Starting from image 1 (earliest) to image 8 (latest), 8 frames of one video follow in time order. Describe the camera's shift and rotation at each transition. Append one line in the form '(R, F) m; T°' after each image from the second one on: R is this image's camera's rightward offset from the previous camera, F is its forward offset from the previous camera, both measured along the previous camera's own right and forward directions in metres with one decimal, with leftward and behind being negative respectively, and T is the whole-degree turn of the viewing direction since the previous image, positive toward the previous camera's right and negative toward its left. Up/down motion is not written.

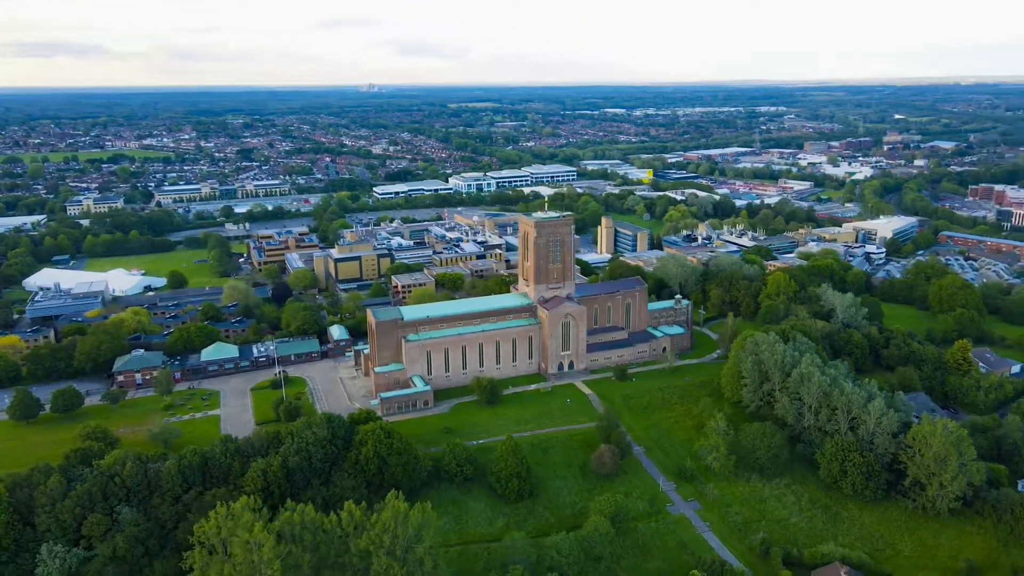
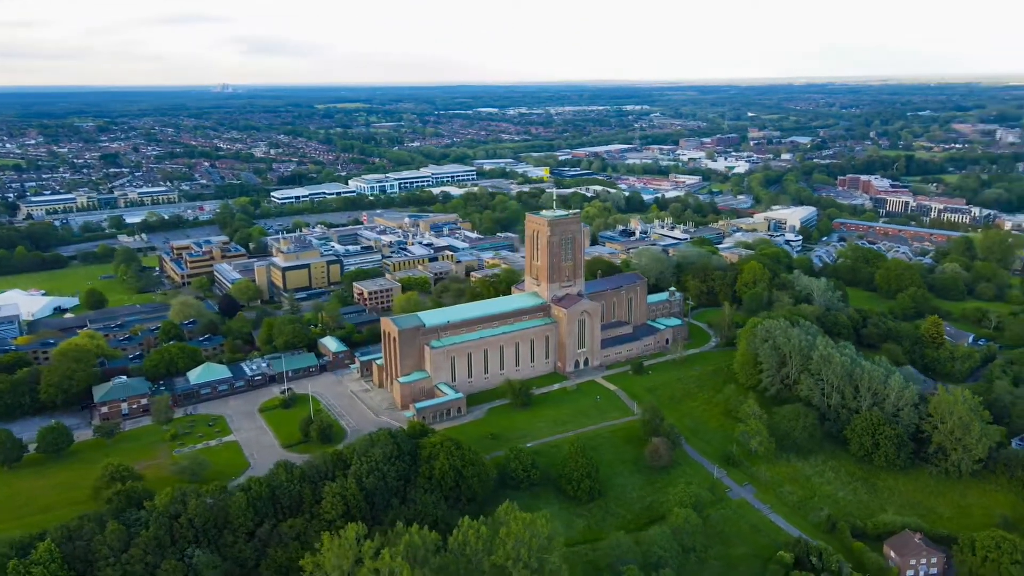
(-10.8, +1.7) m; +10°
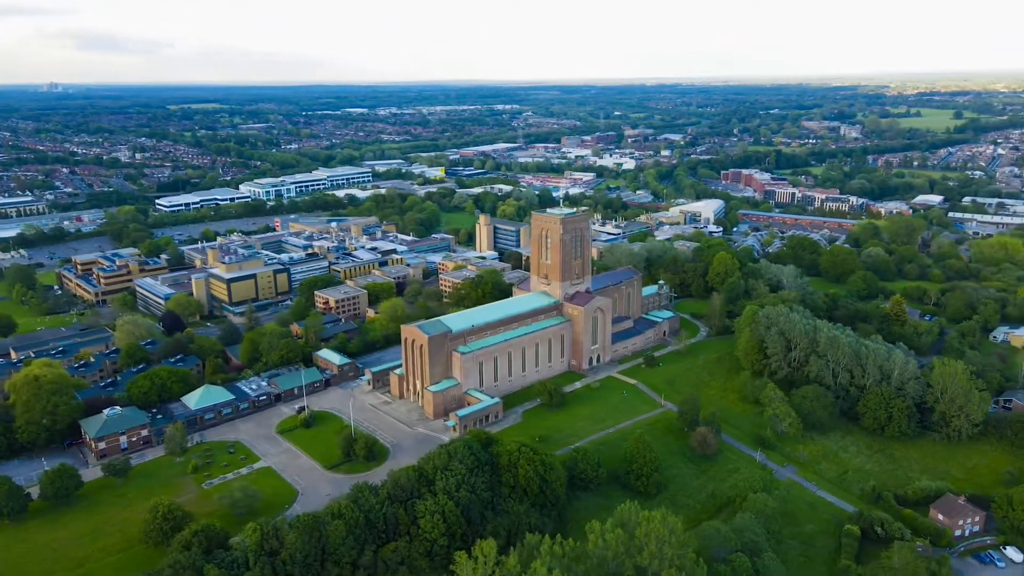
(-10.8, +1.7) m; +10°
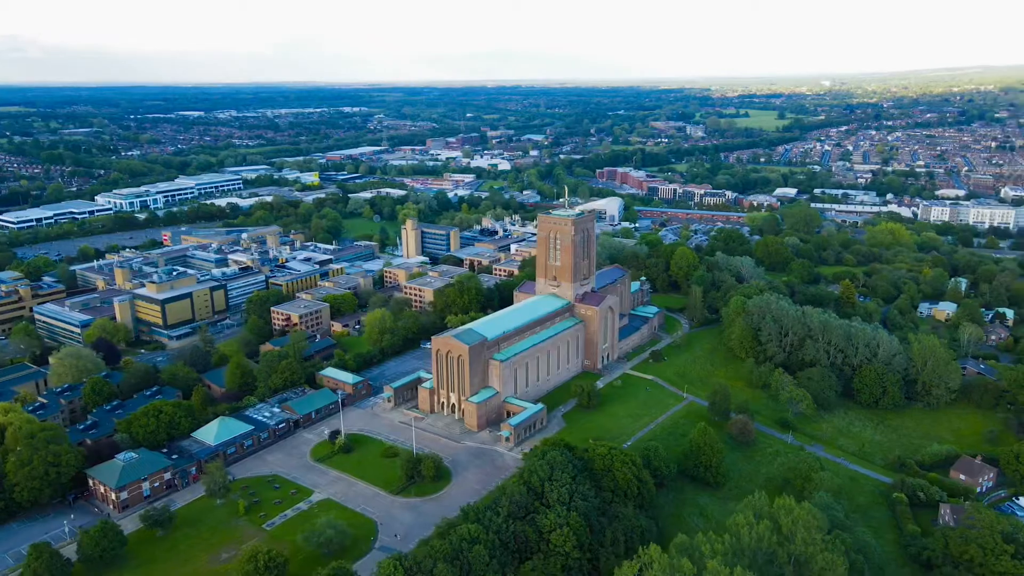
(-12.3, +2.1) m; +11°
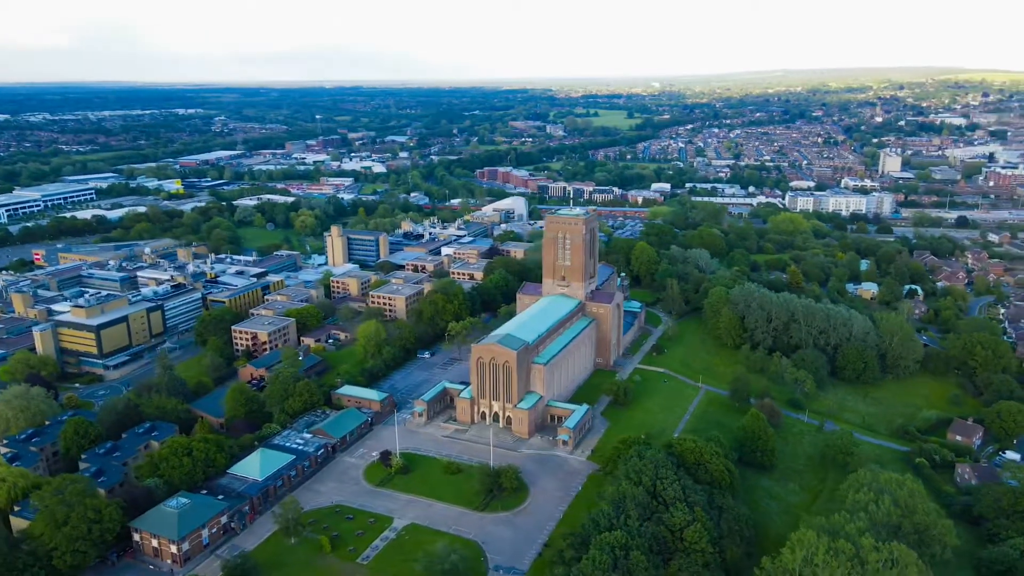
(-12.3, +2.1) m; +11°
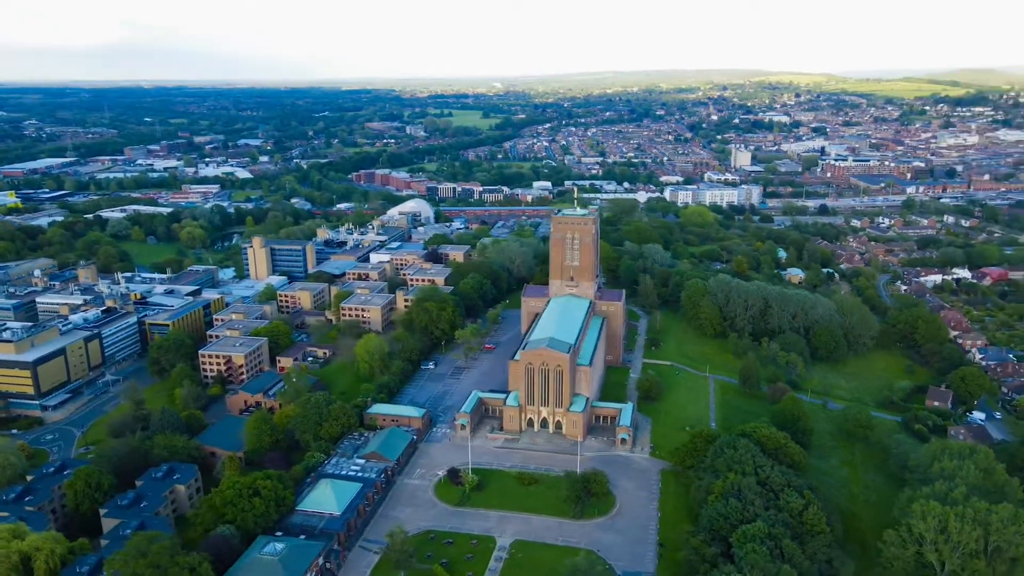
(-12.4, +2.0) m; +11°
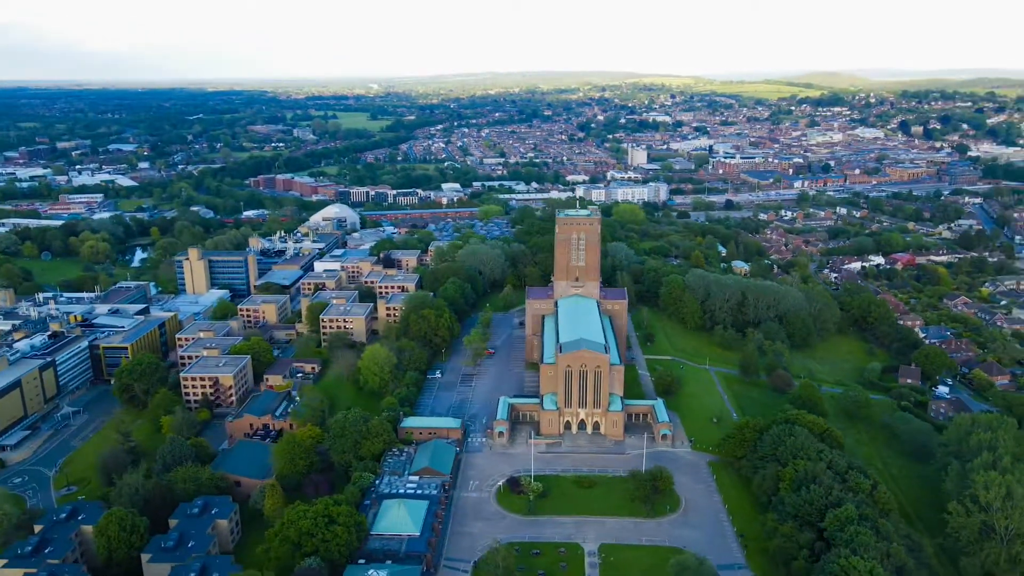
(-9.6, +1.3) m; +9°
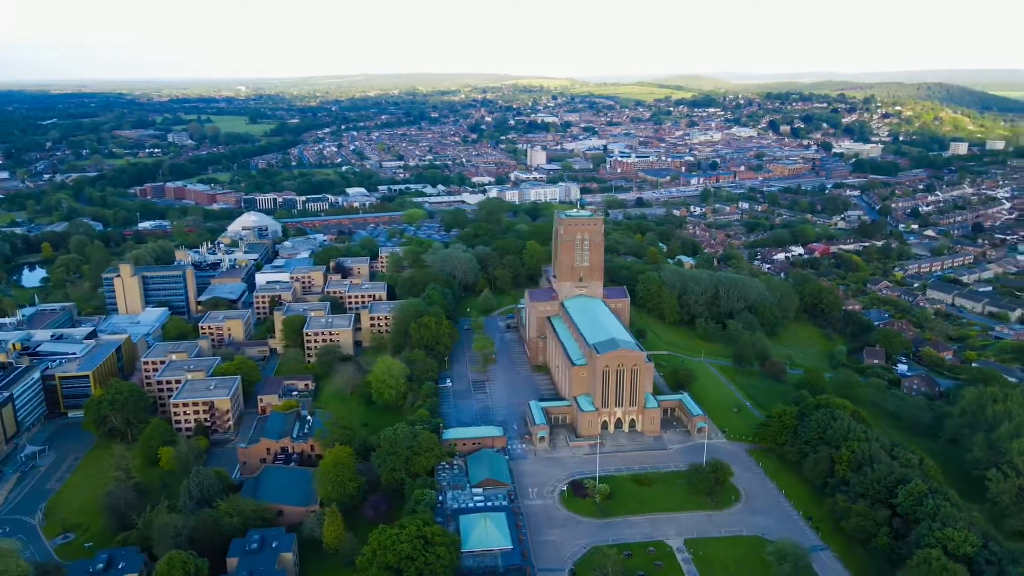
(-9.7, +1.2) m; +9°
